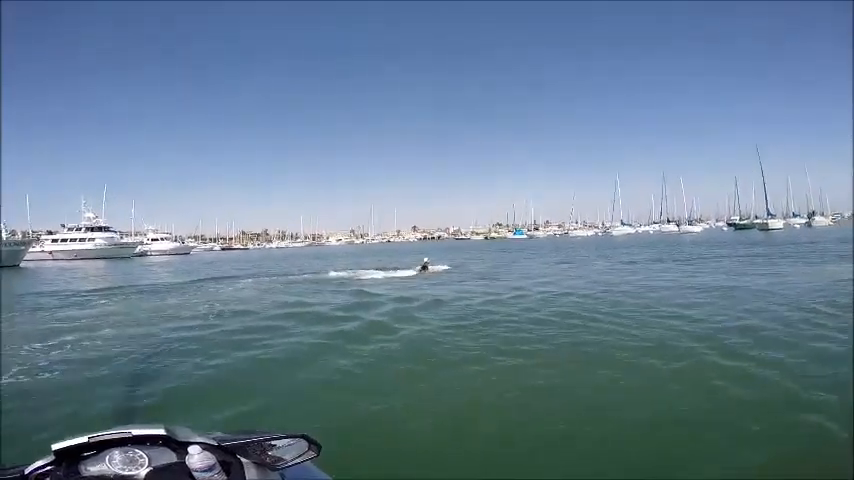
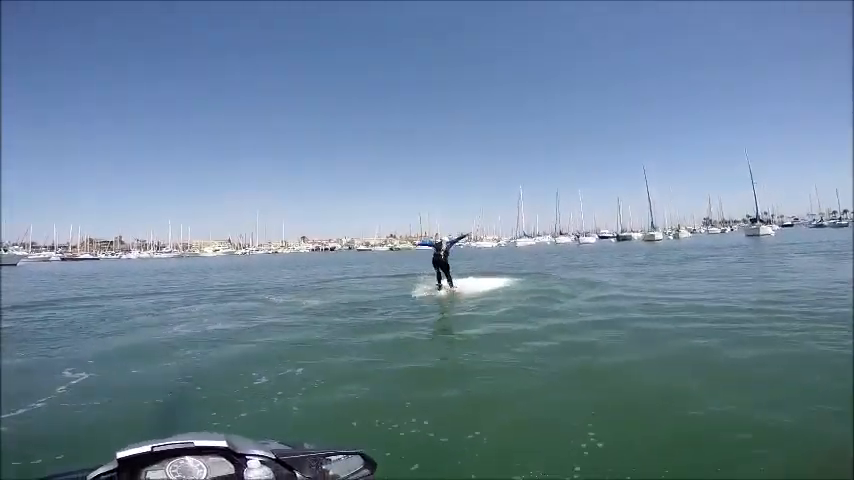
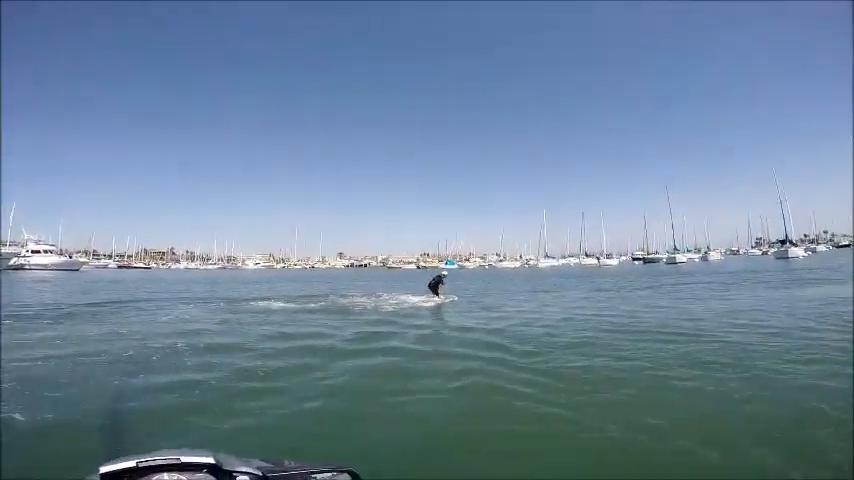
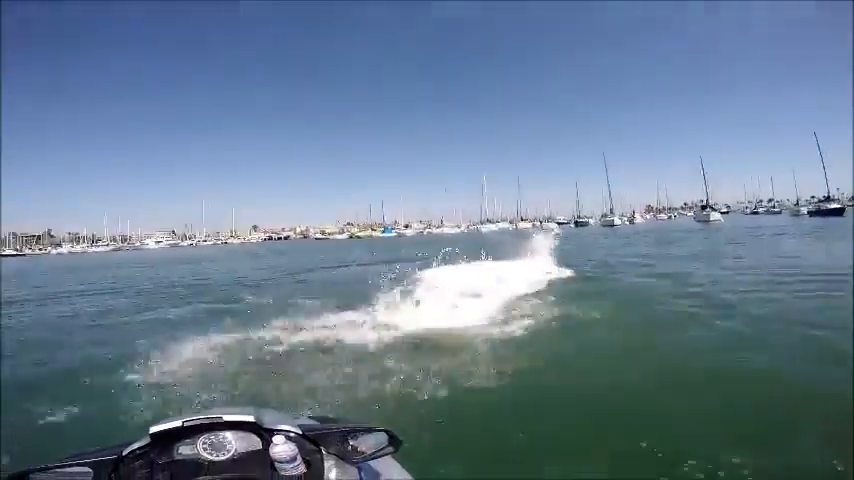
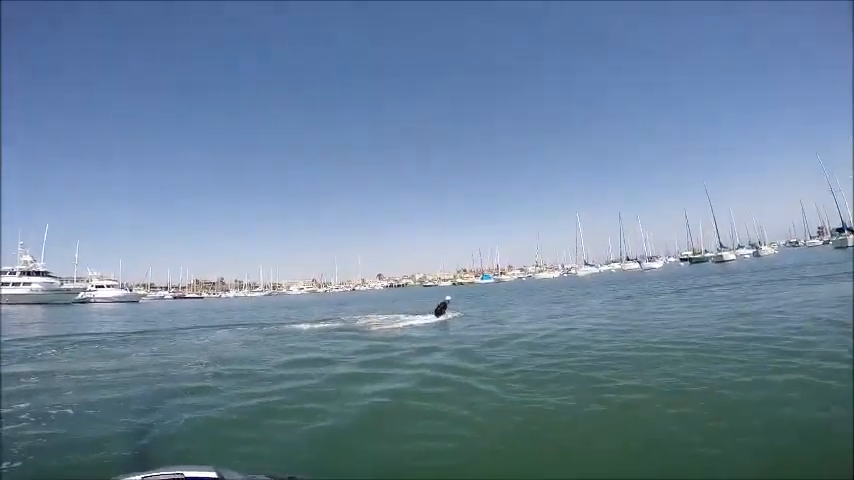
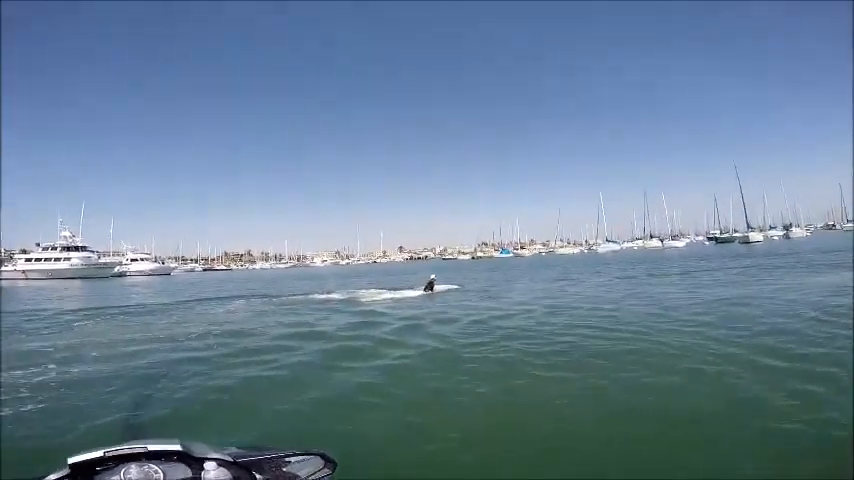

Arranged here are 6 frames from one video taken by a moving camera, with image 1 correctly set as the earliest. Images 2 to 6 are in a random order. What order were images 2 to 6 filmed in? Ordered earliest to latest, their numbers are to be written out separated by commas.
6, 5, 3, 2, 4
